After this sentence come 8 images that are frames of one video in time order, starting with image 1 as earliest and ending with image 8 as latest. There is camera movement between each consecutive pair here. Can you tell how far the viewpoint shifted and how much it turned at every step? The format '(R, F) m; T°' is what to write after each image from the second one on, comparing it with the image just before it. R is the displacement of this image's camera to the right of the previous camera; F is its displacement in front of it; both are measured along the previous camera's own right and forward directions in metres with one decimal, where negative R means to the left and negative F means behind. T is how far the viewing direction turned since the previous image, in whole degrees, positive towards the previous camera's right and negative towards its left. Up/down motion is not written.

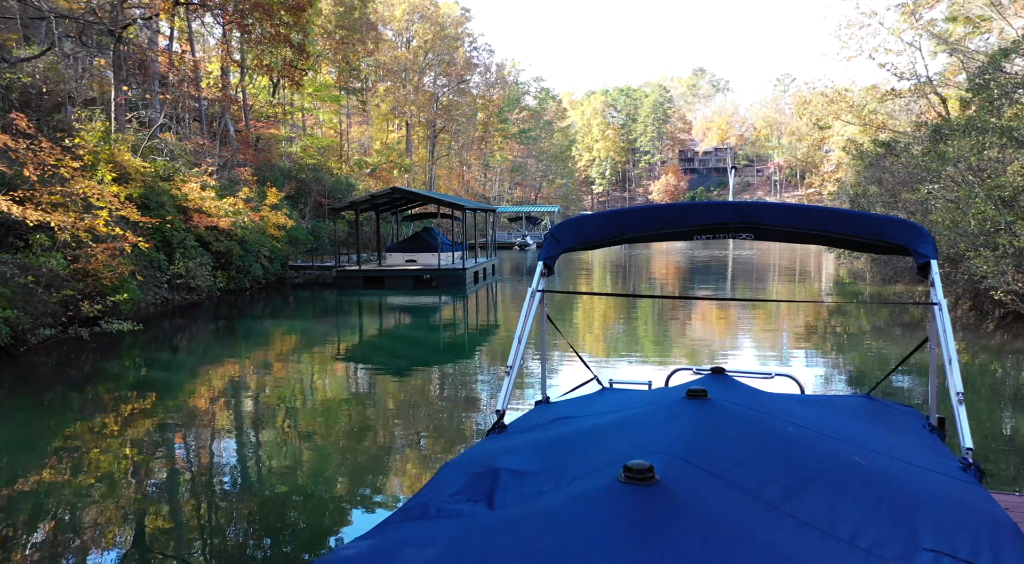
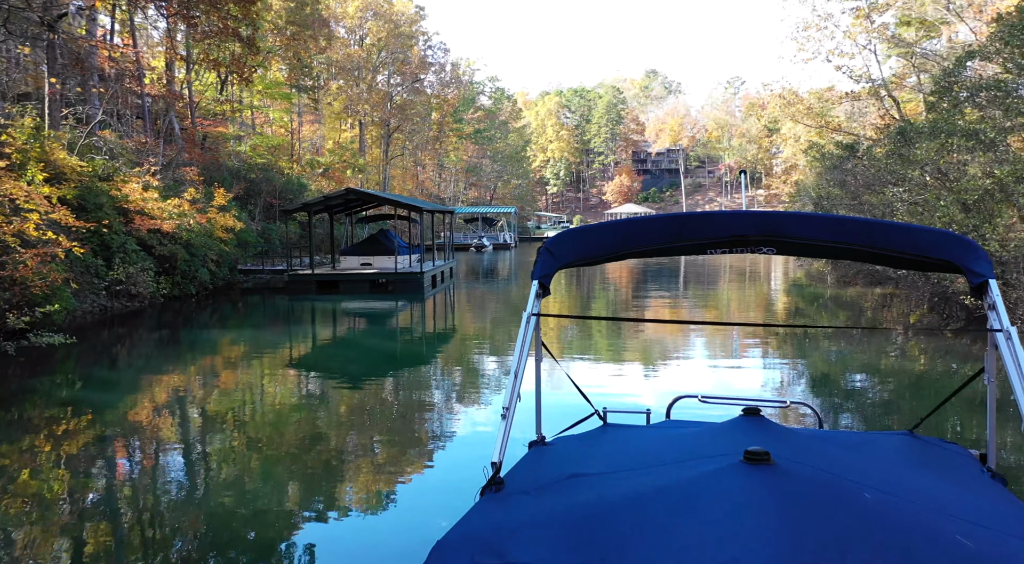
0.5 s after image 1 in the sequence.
(-0.1, +0.4) m; +3°
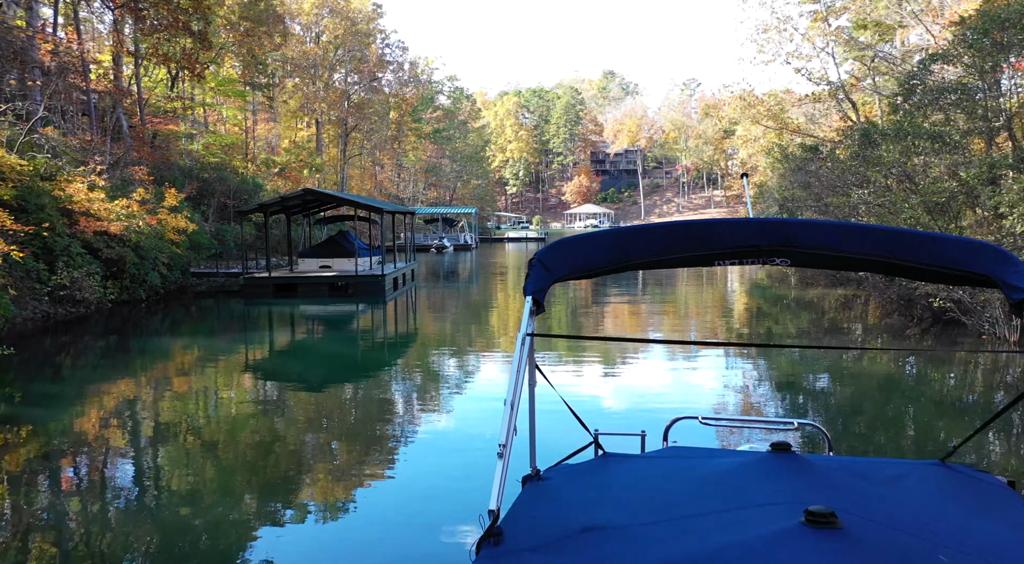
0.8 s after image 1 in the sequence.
(-0.1, +0.2) m; +3°
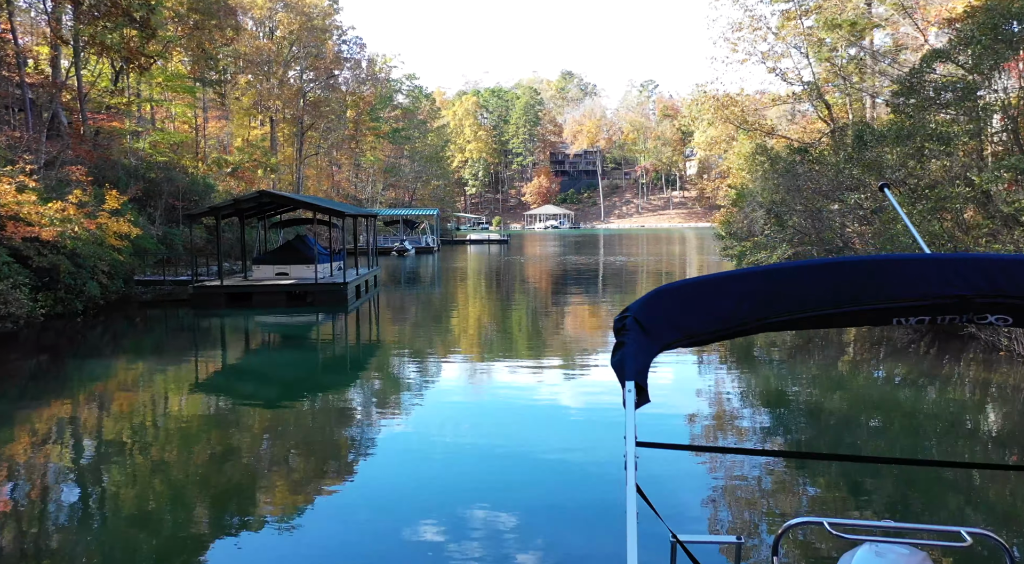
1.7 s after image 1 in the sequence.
(-0.2, +0.8) m; +3°
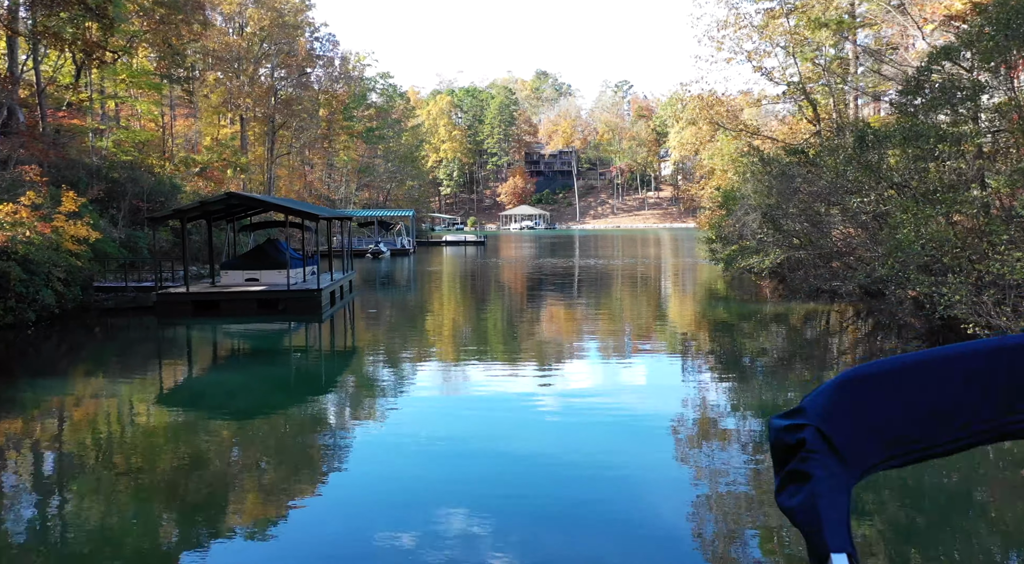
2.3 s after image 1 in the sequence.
(-0.1, +0.5) m; +2°
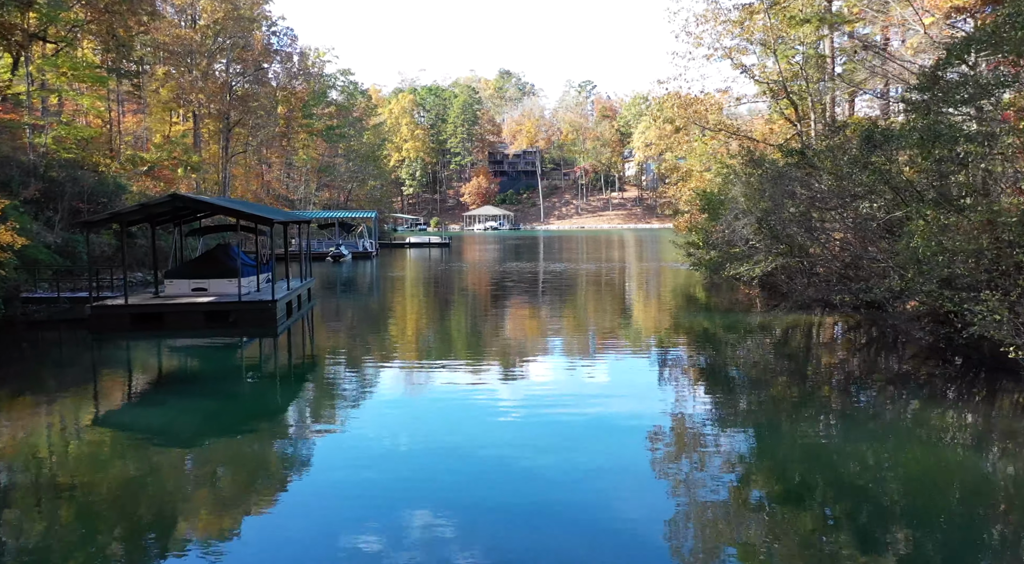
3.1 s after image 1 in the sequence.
(-0.1, +0.9) m; +3°
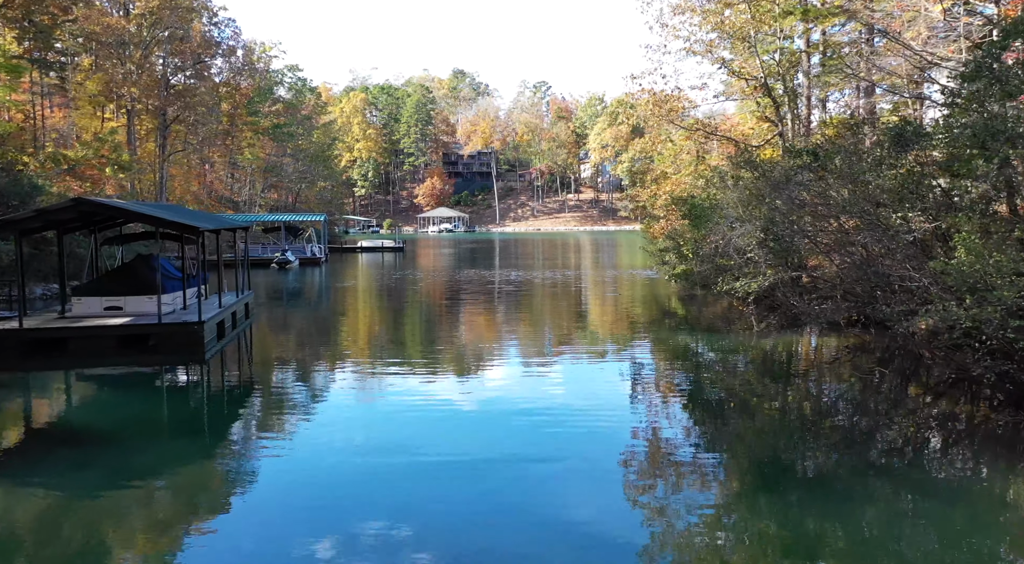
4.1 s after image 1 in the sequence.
(-0.1, +1.3) m; +3°
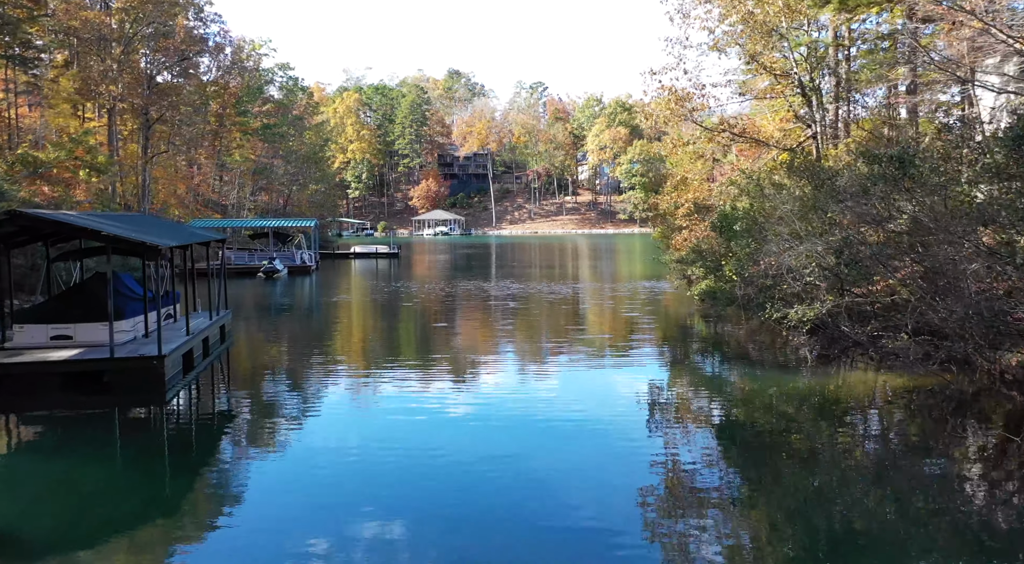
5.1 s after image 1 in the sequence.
(-0.2, +1.3) m; 0°
